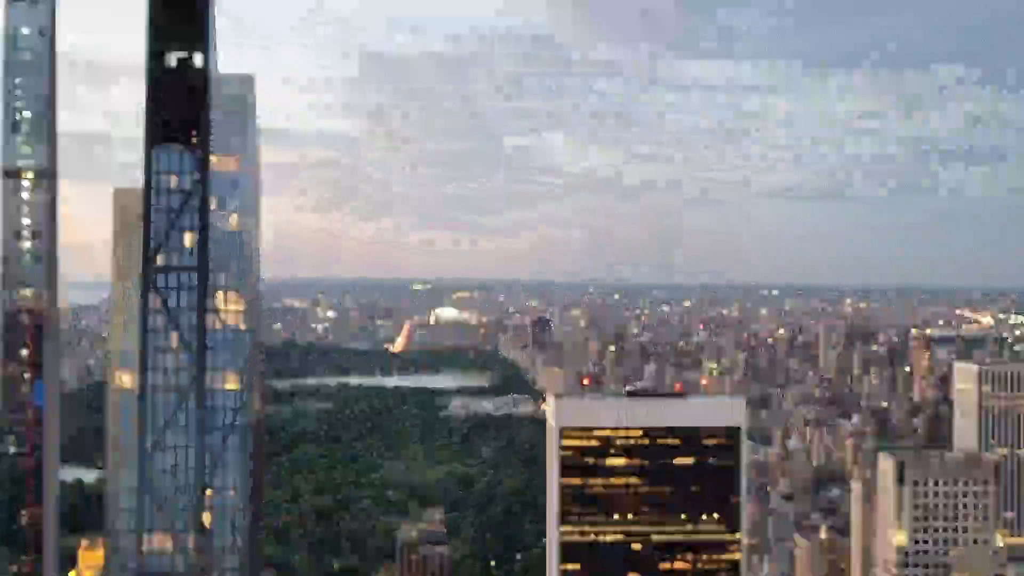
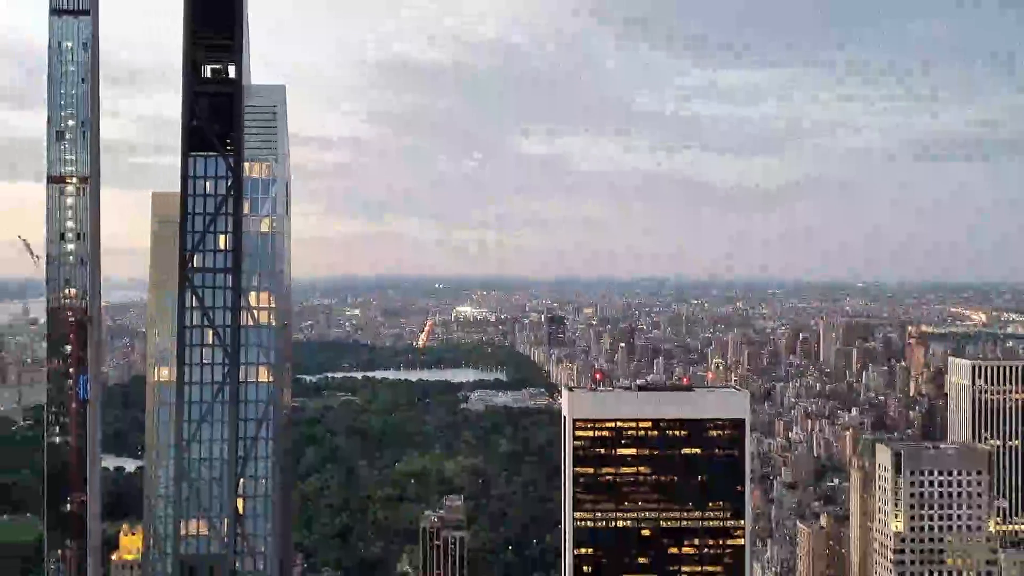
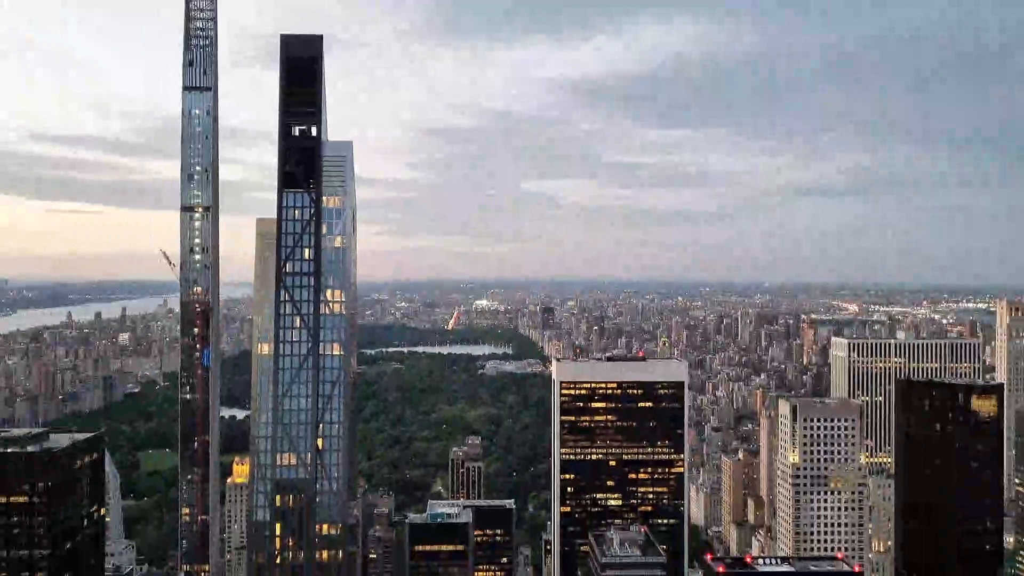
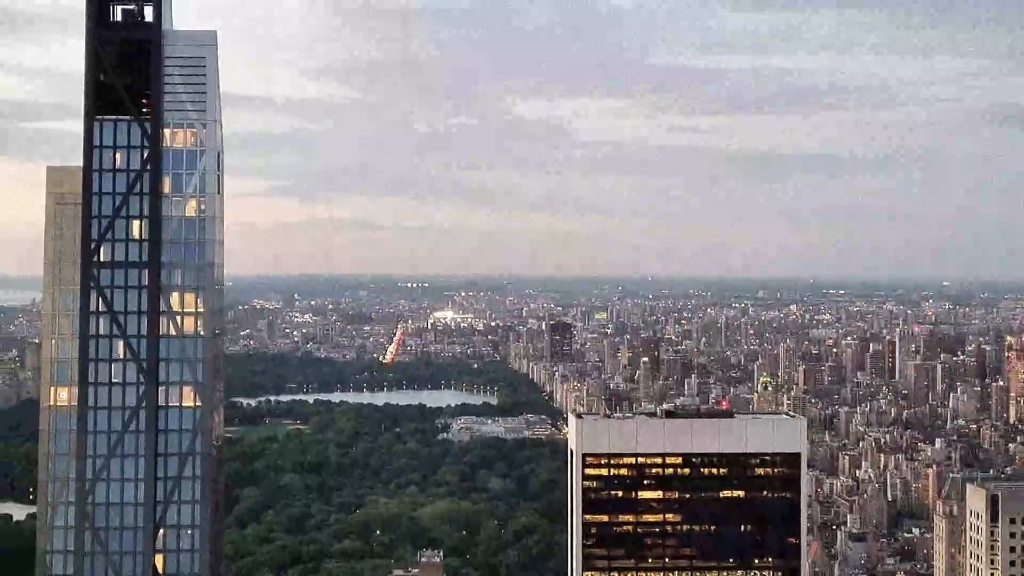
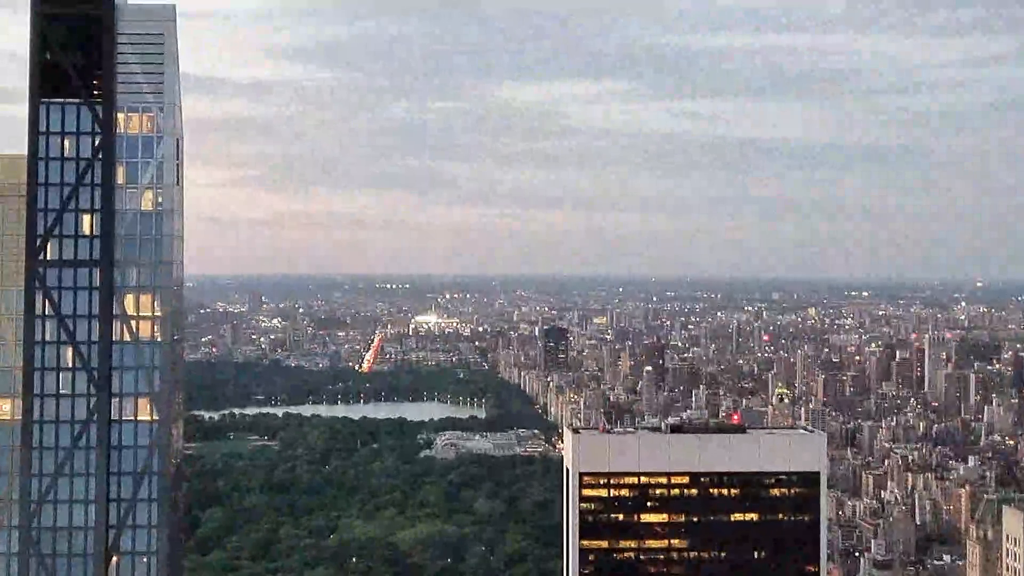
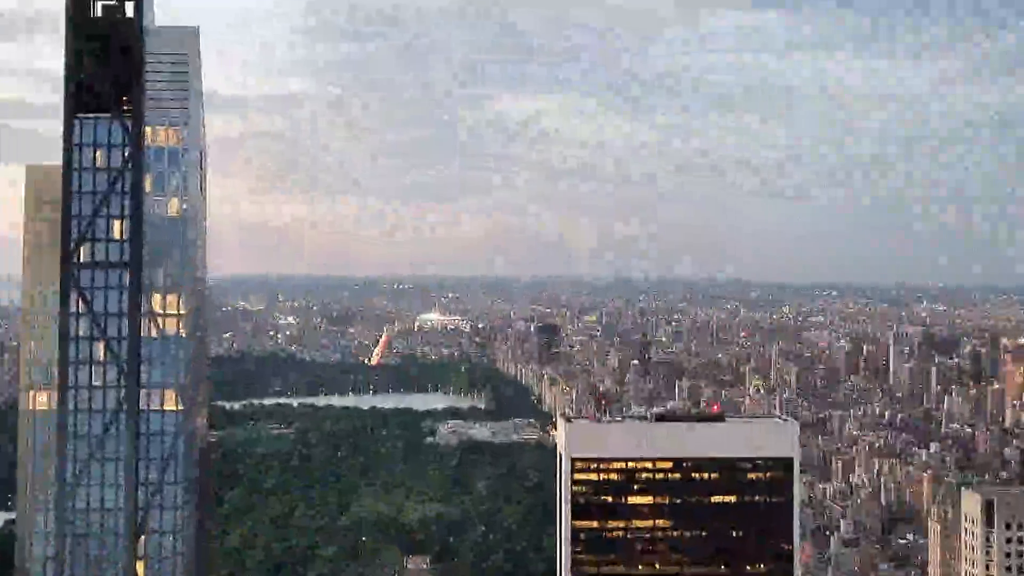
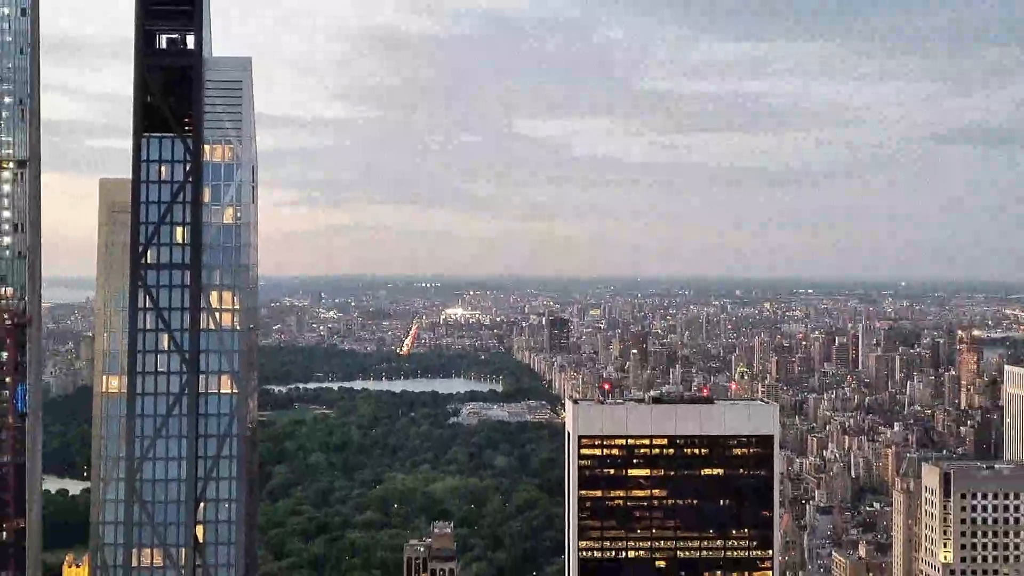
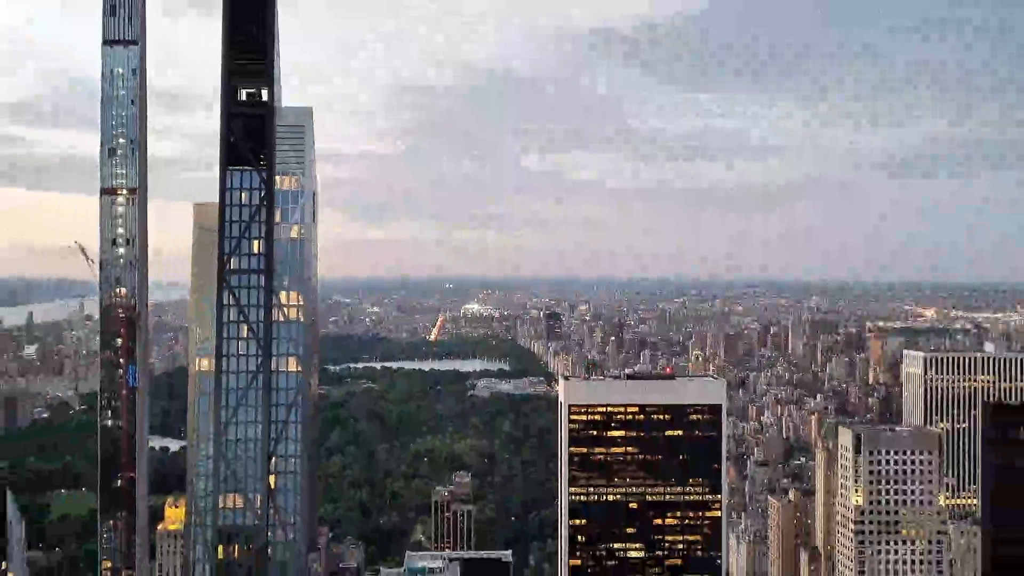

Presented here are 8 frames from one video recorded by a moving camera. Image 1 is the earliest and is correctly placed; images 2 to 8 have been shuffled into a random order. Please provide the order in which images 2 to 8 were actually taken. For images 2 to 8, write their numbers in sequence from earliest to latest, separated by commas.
6, 5, 4, 7, 2, 8, 3
